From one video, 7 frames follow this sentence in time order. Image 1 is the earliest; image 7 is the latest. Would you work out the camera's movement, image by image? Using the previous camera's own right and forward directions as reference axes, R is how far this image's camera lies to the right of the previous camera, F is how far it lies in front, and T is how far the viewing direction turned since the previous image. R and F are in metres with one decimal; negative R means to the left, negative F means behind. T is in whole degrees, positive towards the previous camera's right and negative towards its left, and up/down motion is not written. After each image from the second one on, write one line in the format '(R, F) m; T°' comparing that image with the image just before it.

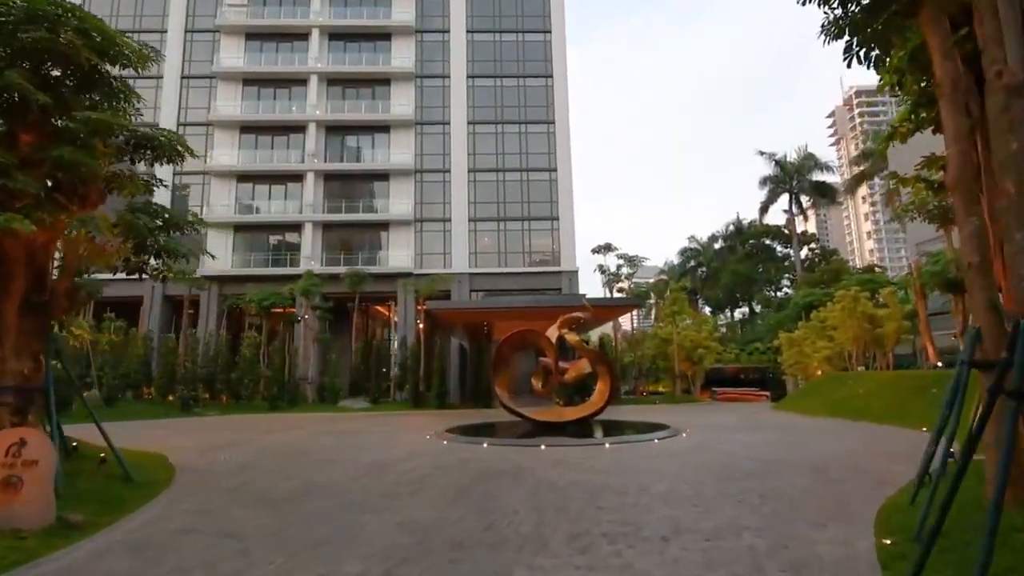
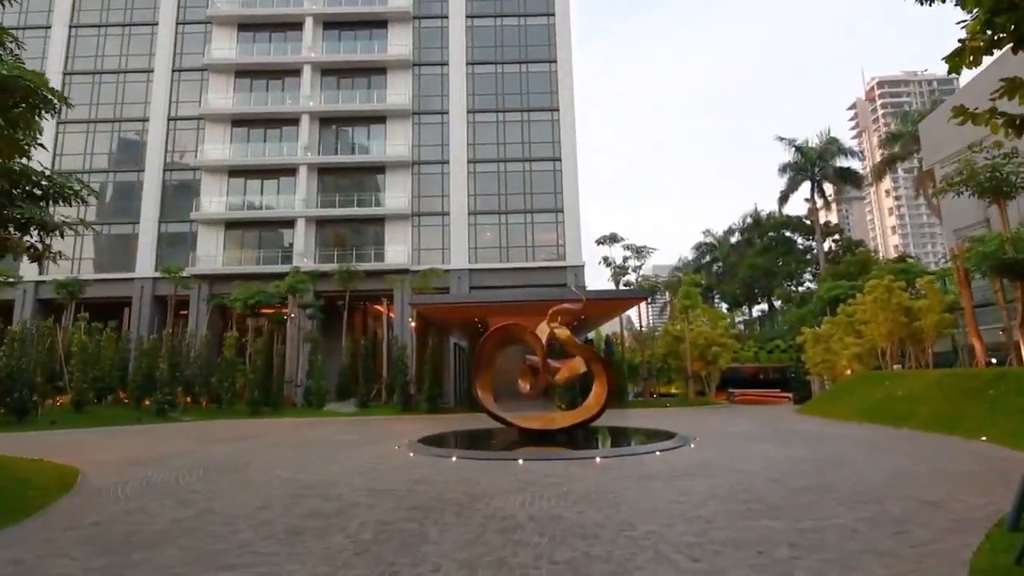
(+0.7, +1.7) m; -2°
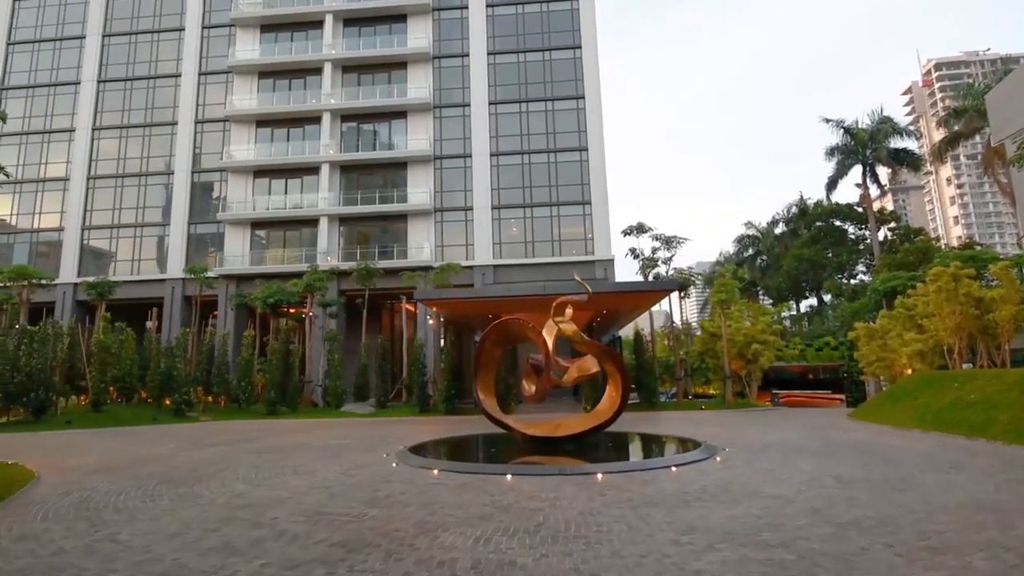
(+0.8, +1.3) m; -4°
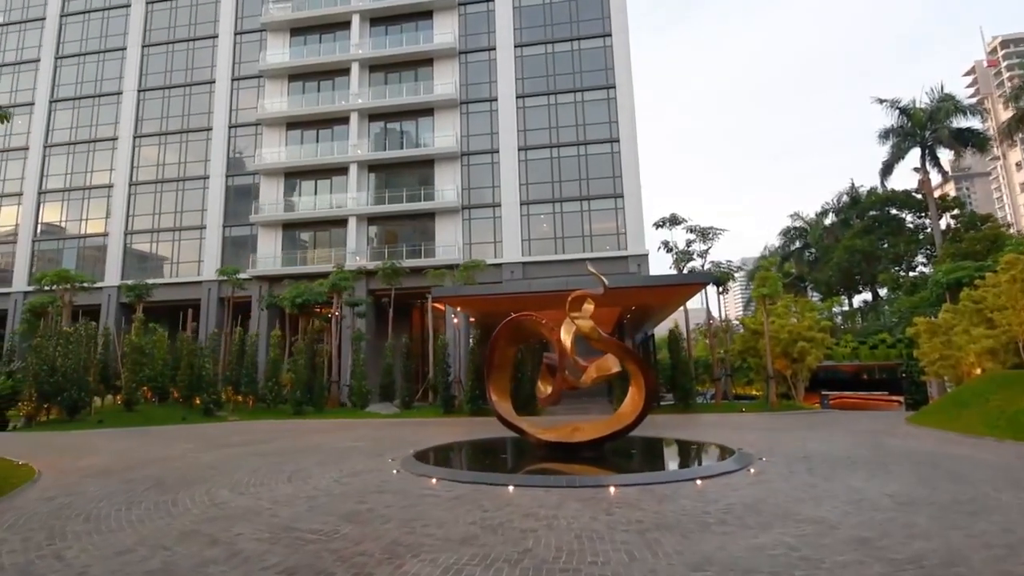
(+0.5, +0.8) m; -4°
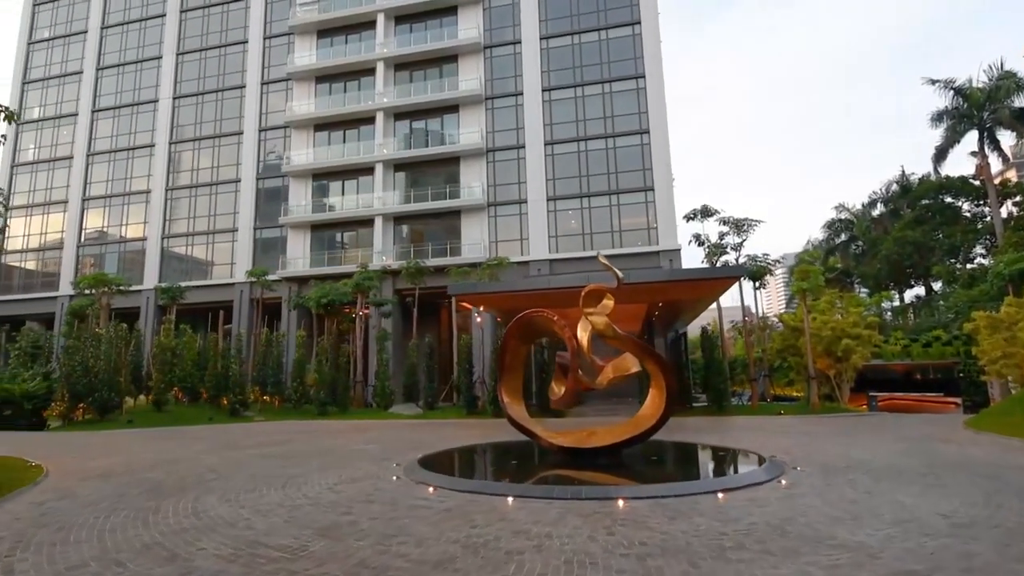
(+0.4, +0.6) m; -4°
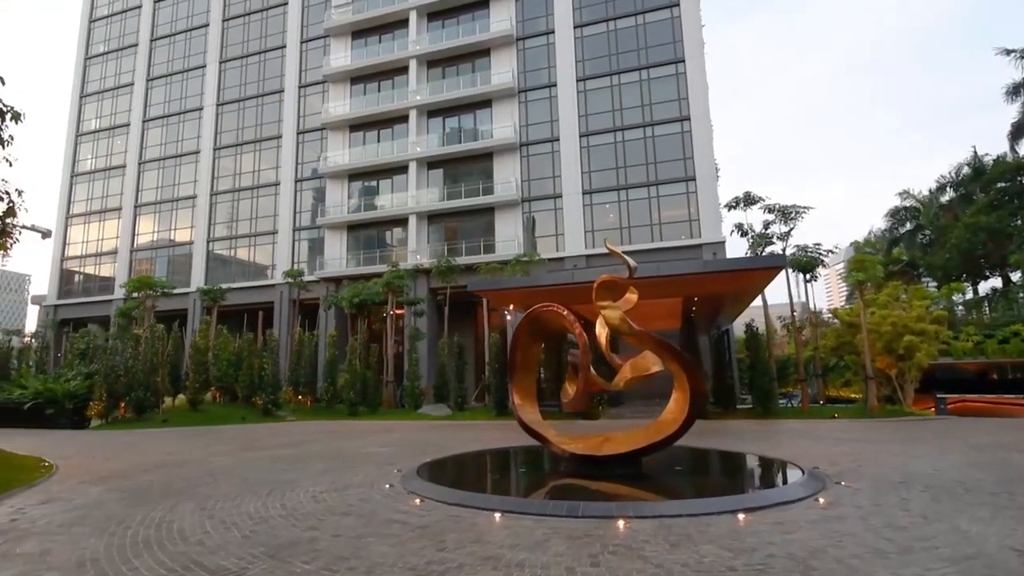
(+0.6, +0.7) m; -5°
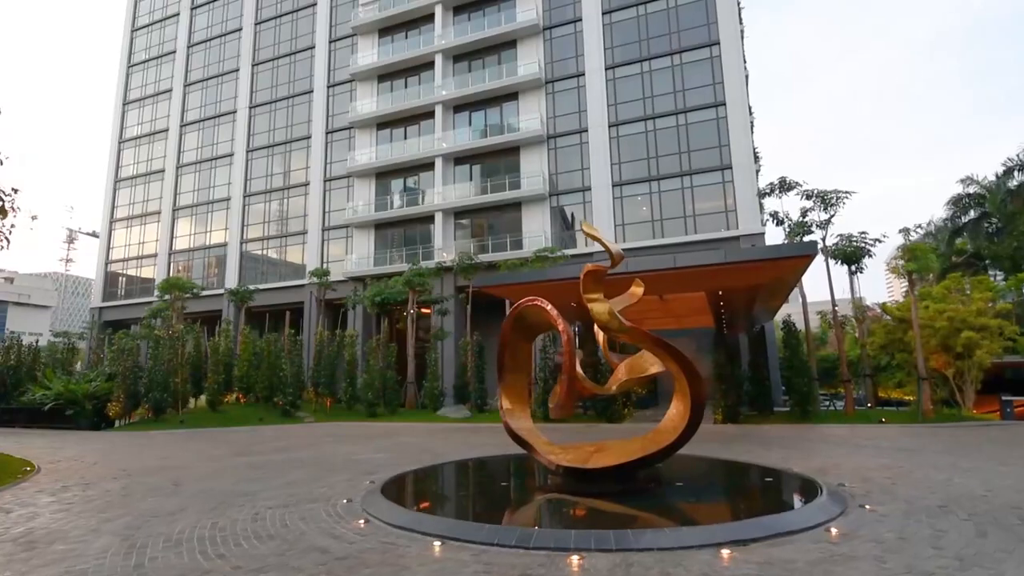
(+0.9, +0.8) m; -5°
